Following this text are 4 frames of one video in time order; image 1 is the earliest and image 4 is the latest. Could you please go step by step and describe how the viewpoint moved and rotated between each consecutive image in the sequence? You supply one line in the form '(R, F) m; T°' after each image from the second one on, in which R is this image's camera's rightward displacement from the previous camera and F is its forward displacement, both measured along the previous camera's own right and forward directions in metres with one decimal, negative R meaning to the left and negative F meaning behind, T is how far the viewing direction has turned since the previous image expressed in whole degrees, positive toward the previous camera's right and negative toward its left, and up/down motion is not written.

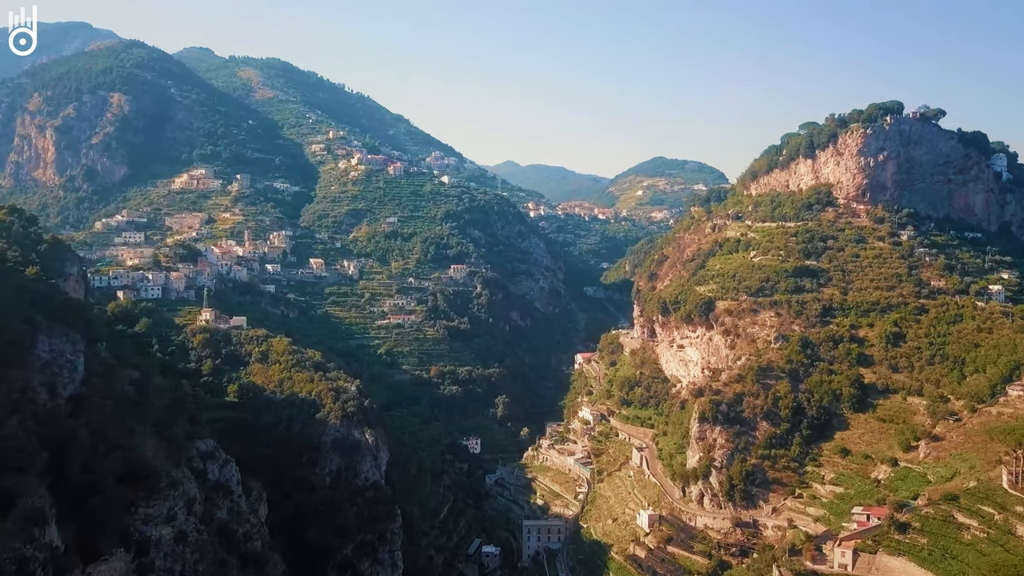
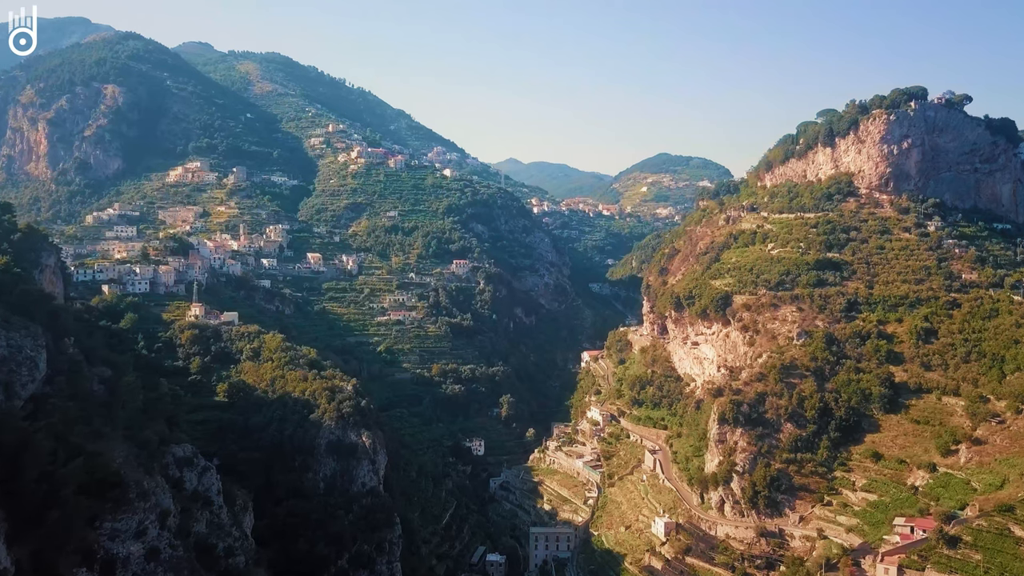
(-0.2, +2.6) m; 0°
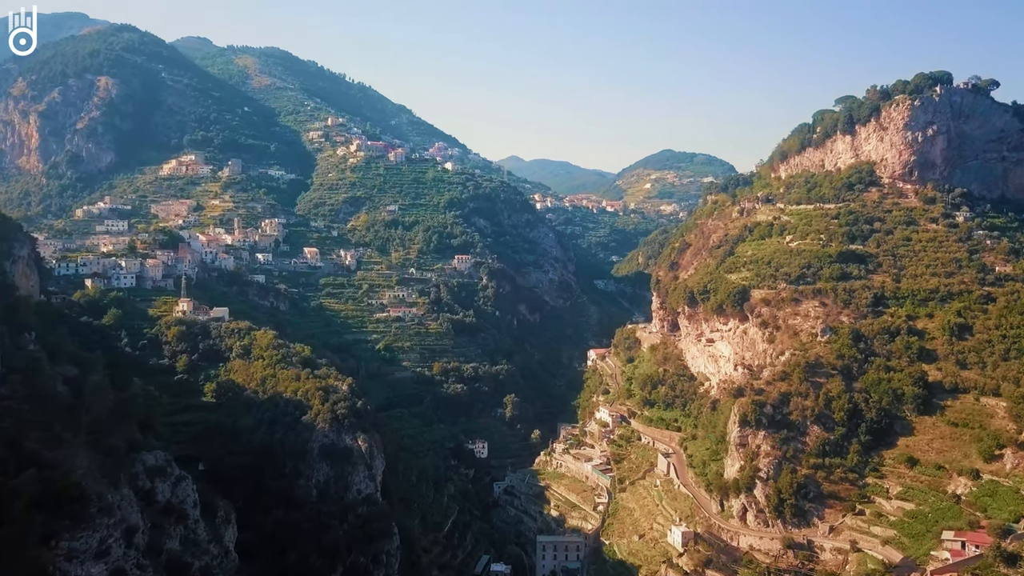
(-0.2, +2.6) m; 0°
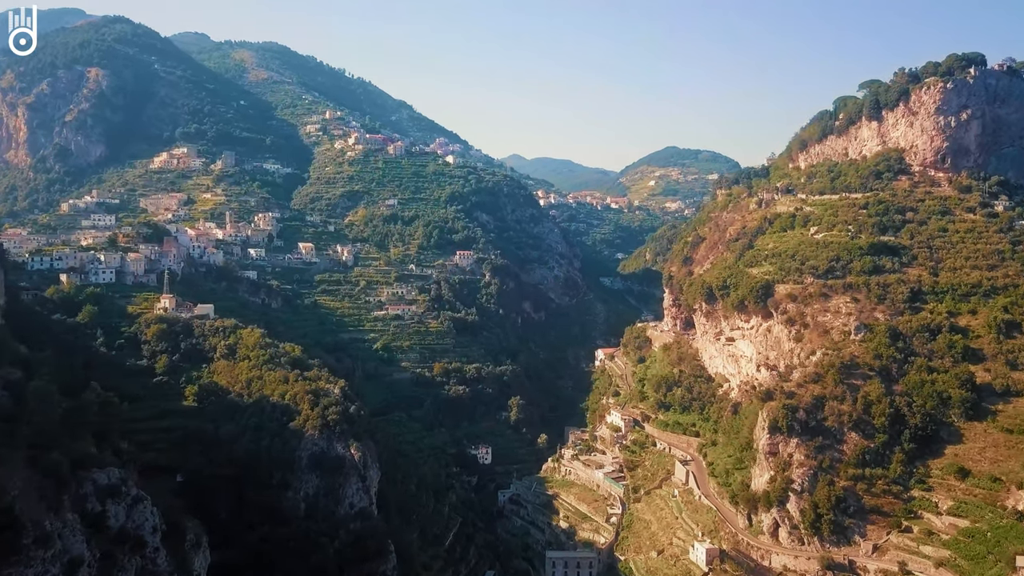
(-0.2, +3.2) m; 0°
